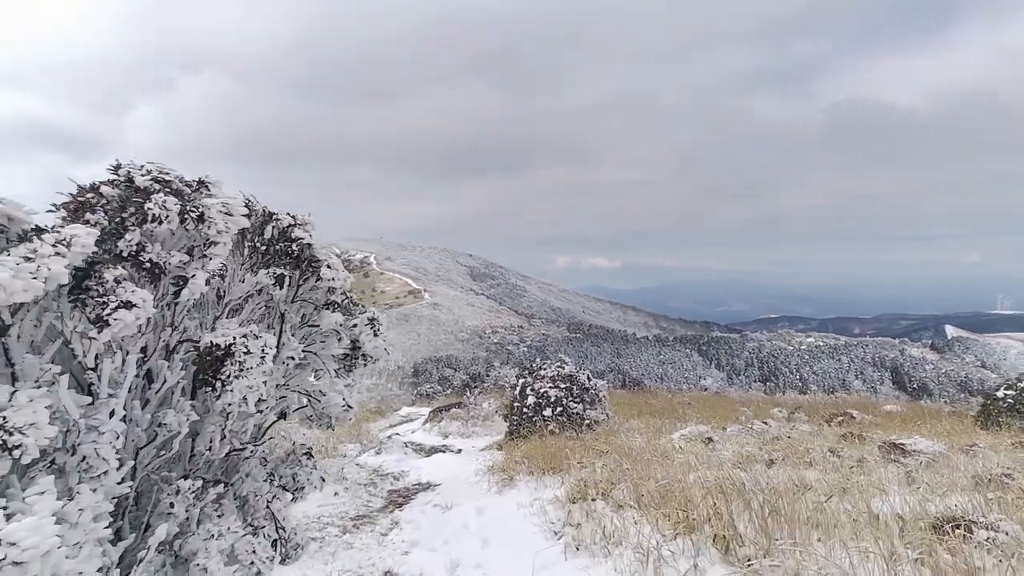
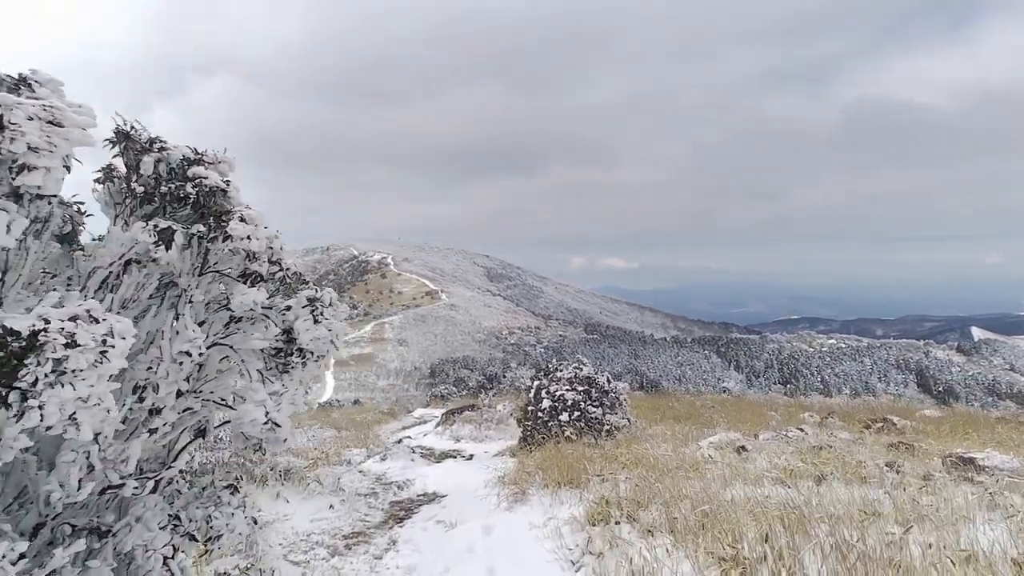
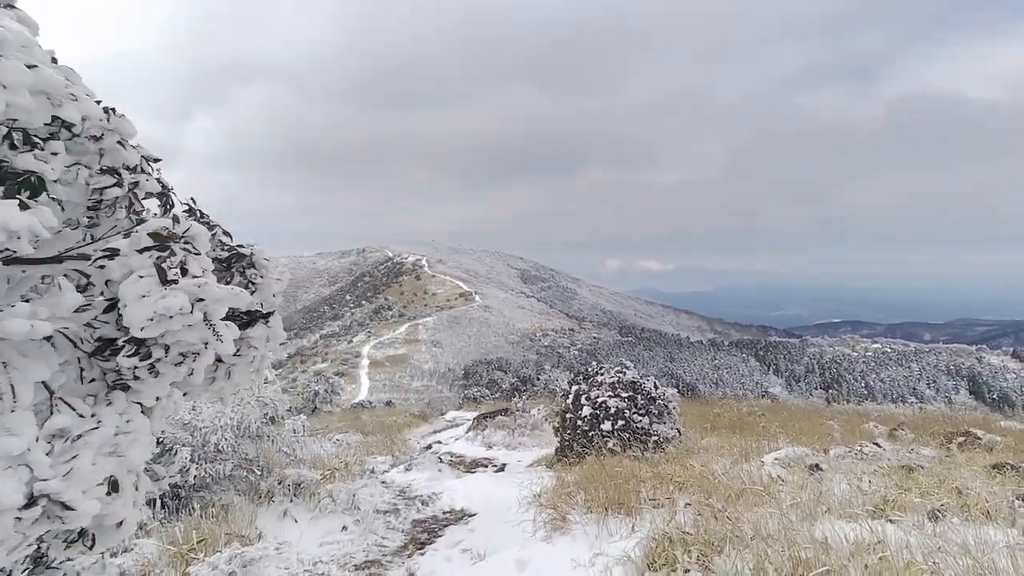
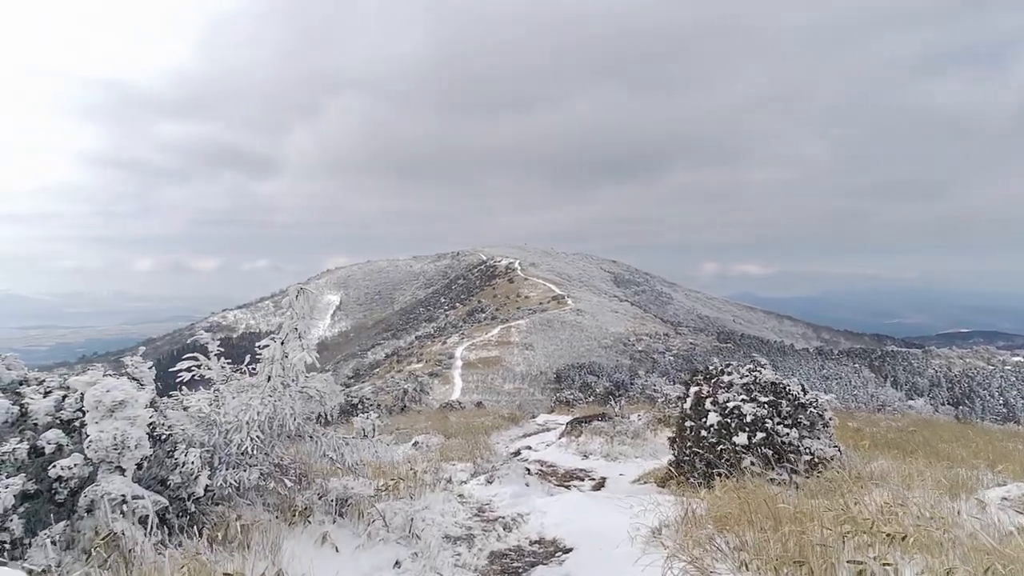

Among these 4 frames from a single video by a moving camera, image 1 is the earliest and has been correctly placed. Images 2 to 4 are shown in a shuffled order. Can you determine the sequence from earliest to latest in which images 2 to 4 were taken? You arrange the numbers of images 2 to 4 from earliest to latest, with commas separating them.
2, 3, 4
